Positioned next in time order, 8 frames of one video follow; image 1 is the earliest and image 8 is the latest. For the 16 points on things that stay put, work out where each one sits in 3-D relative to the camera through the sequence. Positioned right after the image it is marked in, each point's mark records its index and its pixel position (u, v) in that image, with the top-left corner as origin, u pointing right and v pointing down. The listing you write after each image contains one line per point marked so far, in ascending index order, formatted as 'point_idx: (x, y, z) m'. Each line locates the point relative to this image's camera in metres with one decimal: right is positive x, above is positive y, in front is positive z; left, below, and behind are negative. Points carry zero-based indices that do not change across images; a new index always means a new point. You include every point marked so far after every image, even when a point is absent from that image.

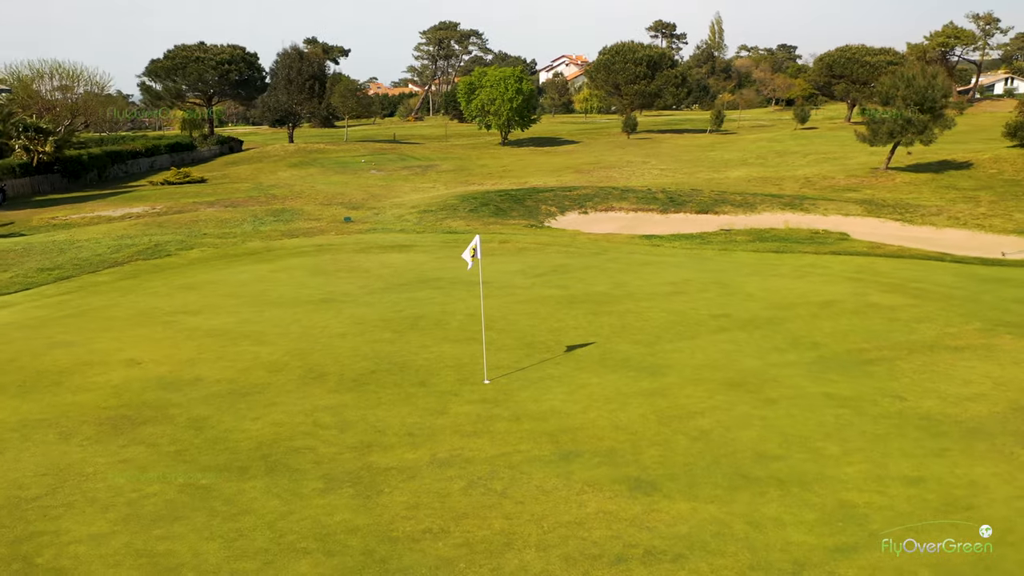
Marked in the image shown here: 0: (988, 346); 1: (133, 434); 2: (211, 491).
0: (+7.2, -0.8, +12.4) m
1: (-4.6, -1.8, +10.0) m
2: (-3.1, -2.1, +8.4) m
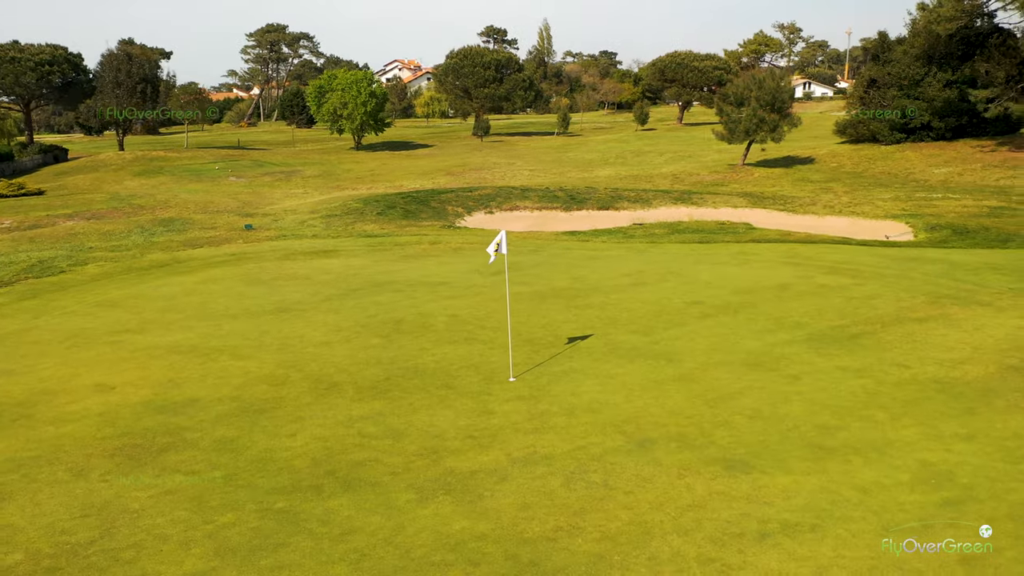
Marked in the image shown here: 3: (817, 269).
0: (+7.2, -0.4, +13.7) m
1: (-3.8, -1.9, +9.0) m
2: (-2.0, -2.1, +7.7) m
3: (+6.4, +0.4, +17.2) m
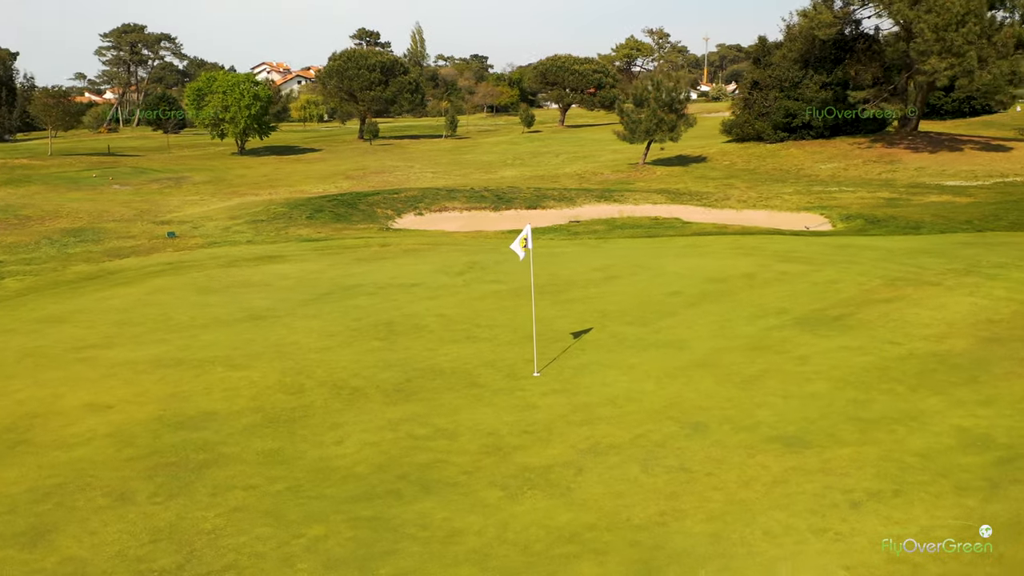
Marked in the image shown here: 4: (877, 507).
0: (+7.0, -0.1, +14.7) m
1: (-3.1, -2.0, +8.4) m
2: (-1.1, -2.1, +7.4) m
3: (+5.7, +0.7, +18.0) m
4: (+3.3, -2.0, +7.4) m
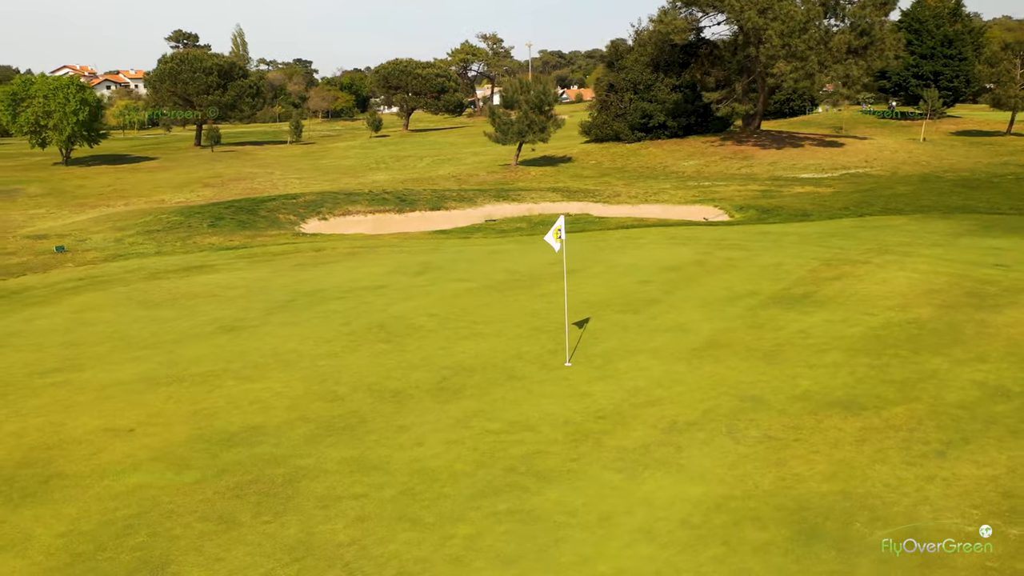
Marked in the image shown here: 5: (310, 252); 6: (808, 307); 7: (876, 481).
0: (+6.6, +0.3, +16.1) m
1: (-1.9, -2.0, +7.9) m
2: (+0.2, -2.0, +7.4) m
3: (+4.5, +1.0, +19.1) m
4: (+4.5, -1.7, +8.3) m
5: (-4.8, +0.9, +19.7) m
6: (+4.9, -0.3, +13.8) m
7: (+3.4, -1.8, +7.8) m
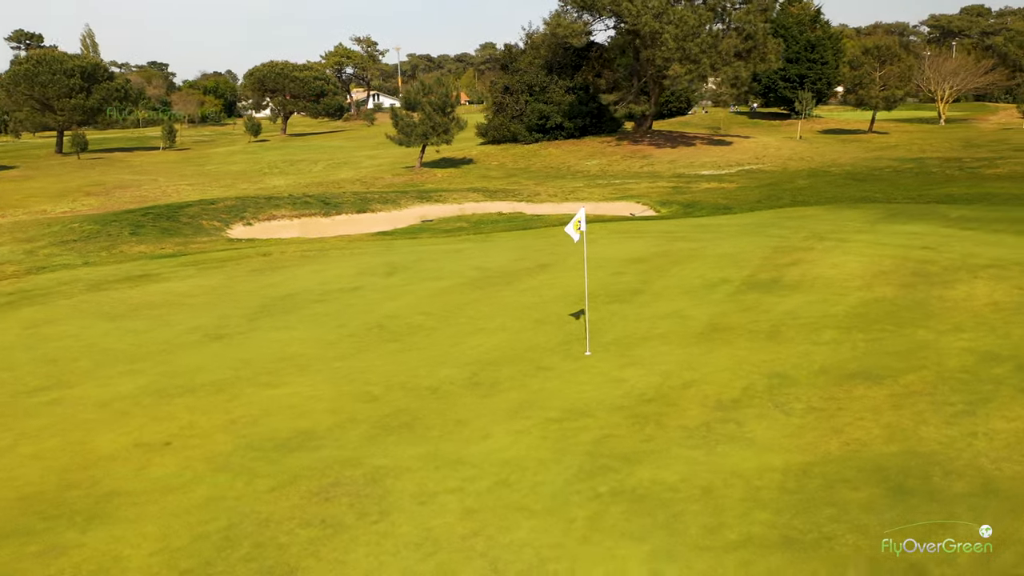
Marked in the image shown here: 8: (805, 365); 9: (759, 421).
0: (+6.0, +0.6, +17.2) m
1: (-1.1, -1.9, +7.7) m
2: (+1.1, -1.9, +7.5) m
3: (+3.5, +1.2, +19.8) m
4: (+5.3, -1.4, +9.1) m
5: (-5.8, +0.7, +19.0) m
6: (+4.8, 0.0, +14.6) m
7: (+4.3, -1.6, +8.4) m
8: (+3.8, -1.0, +10.8) m
9: (+2.7, -1.5, +9.1) m
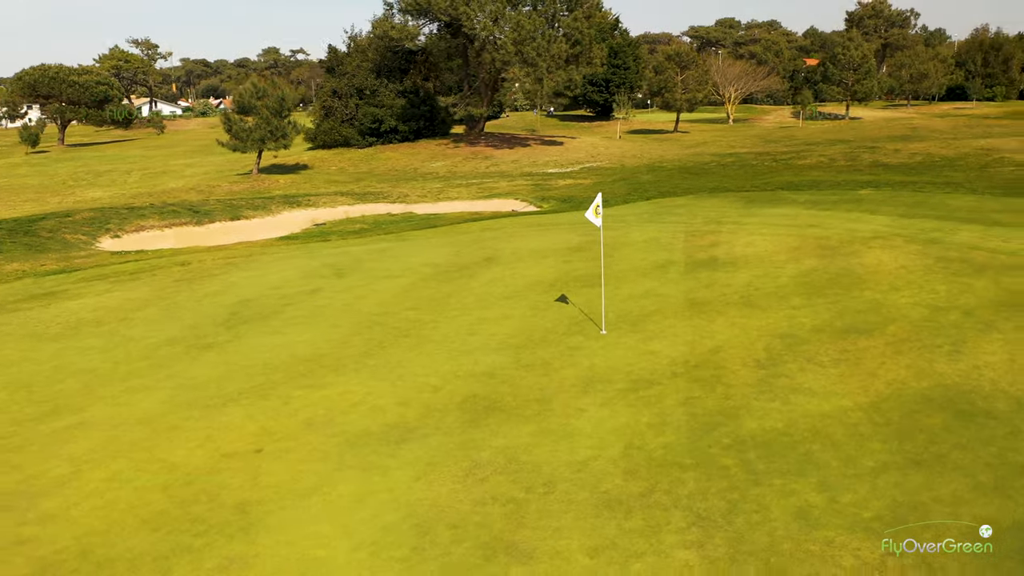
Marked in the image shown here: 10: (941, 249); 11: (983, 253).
0: (+4.6, +1.1, +18.9) m
1: (+0.3, -1.7, +7.9) m
2: (+2.4, -1.5, +8.3) m
3: (+1.5, +1.5, +20.8) m
4: (+6.0, -0.8, +10.8) m
5: (-7.2, +0.5, +17.7) m
6: (+4.1, +0.4, +16.1) m
7: (+5.3, -1.0, +10.0) m
8: (+4.2, -0.6, +12.1) m
9: (+3.6, -1.1, +10.2) m
10: (+8.8, +0.8, +17.0) m
11: (+9.5, +0.7, +16.7) m
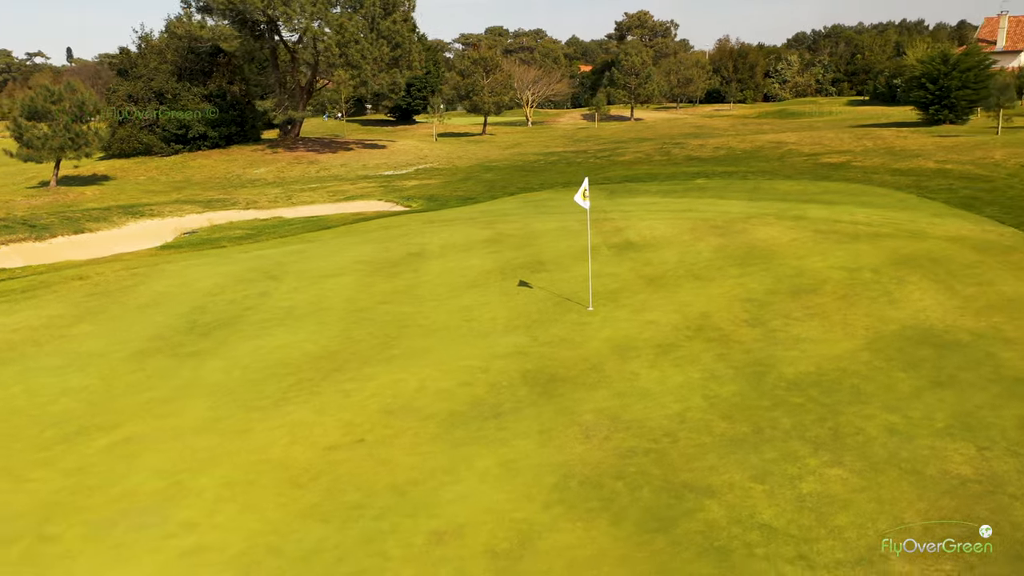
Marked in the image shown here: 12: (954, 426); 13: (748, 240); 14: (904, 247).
0: (+2.5, +1.5, +20.3) m
1: (+1.4, -1.4, +8.6) m
2: (+3.4, -1.1, +9.5) m
3: (-1.0, +1.7, +21.3) m
4: (+6.1, -0.2, +12.9) m
5: (-8.5, +0.1, +16.0) m
6: (+2.8, +0.8, +17.4) m
7: (+5.6, -0.4, +11.9) m
8: (+4.0, -0.1, +13.6) m
9: (+3.9, -0.6, +11.6) m
10: (+7.1, +1.5, +19.6) m
11: (+7.8, +1.5, +19.5) m
12: (+4.4, -1.4, +8.2) m
13: (+5.1, +1.0, +17.7) m
14: (+7.8, +0.8, +16.5) m
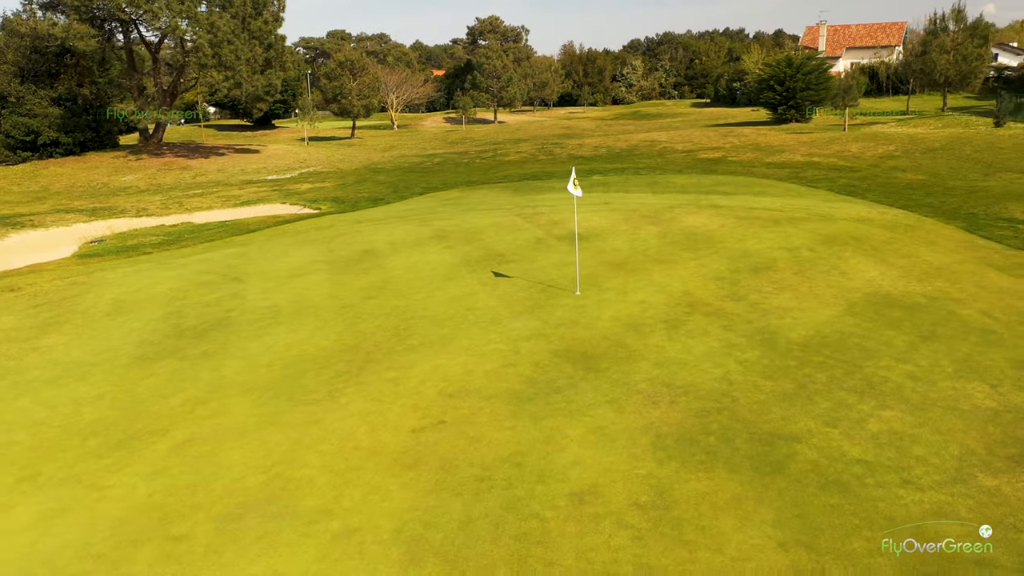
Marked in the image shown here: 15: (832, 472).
0: (+0.9, +1.8, +21.0) m
1: (+2.1, -1.1, +9.3) m
2: (+3.9, -0.7, +10.5) m
3: (-2.7, +1.7, +21.3) m
4: (+5.9, +0.3, +14.4) m
5: (-9.1, -0.1, +14.8) m
6: (+1.8, +1.1, +18.2) m
7: (+5.6, 0.0, +13.3) m
8: (+3.7, +0.3, +14.7) m
9: (+4.0, -0.2, +12.7) m
10: (+5.5, +2.0, +21.1) m
11: (+6.3, +2.0, +21.2) m
12: (+5.1, -0.9, +9.4) m
13: (+3.9, +1.4, +18.9) m
14: (+6.9, +1.3, +18.2) m
15: (+2.8, -1.6, +7.1) m
